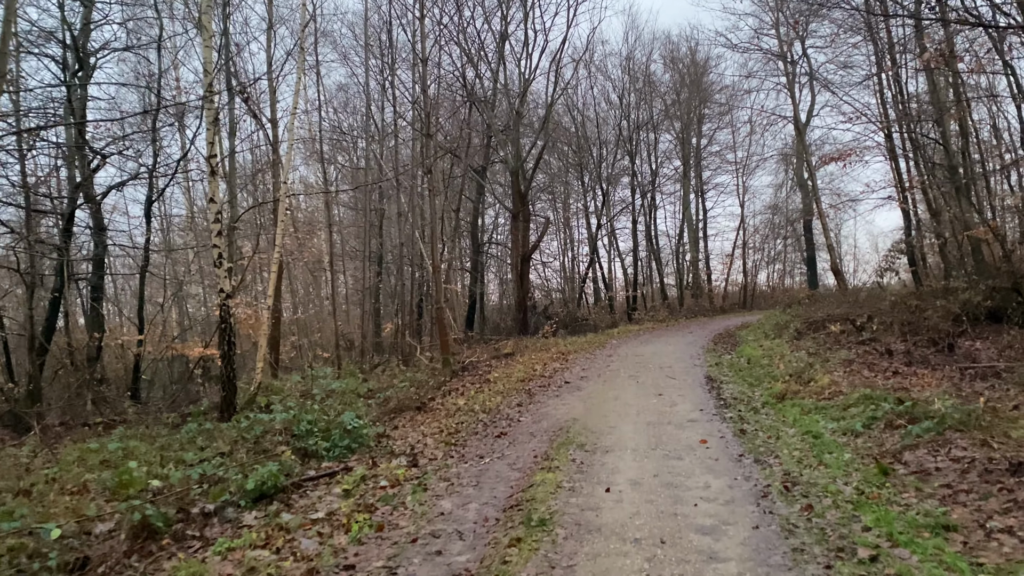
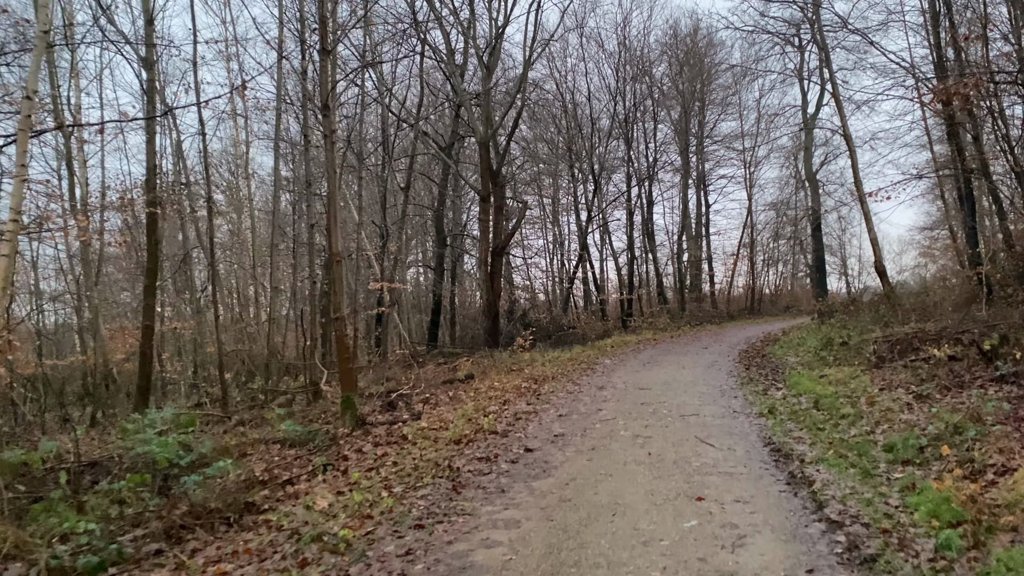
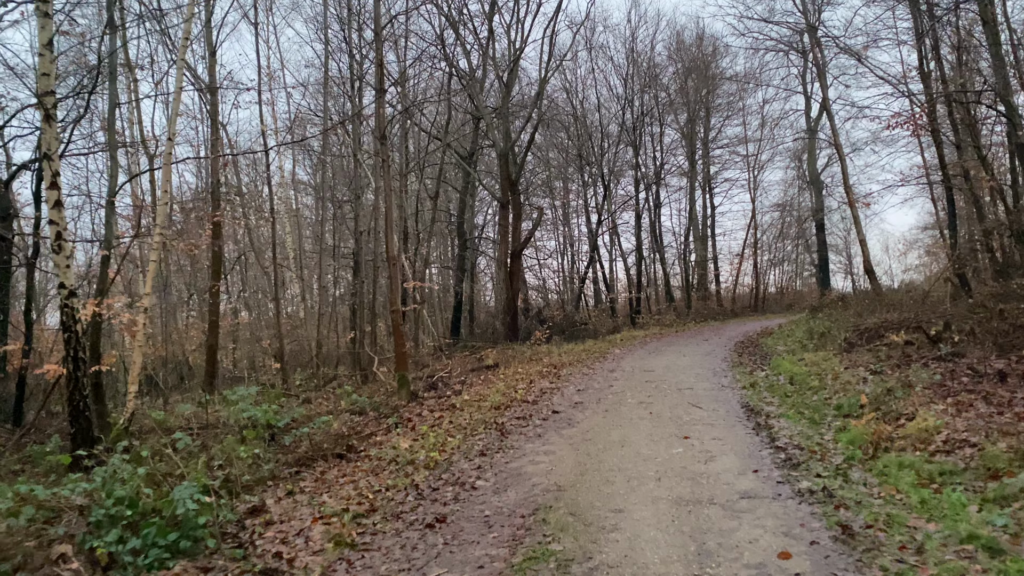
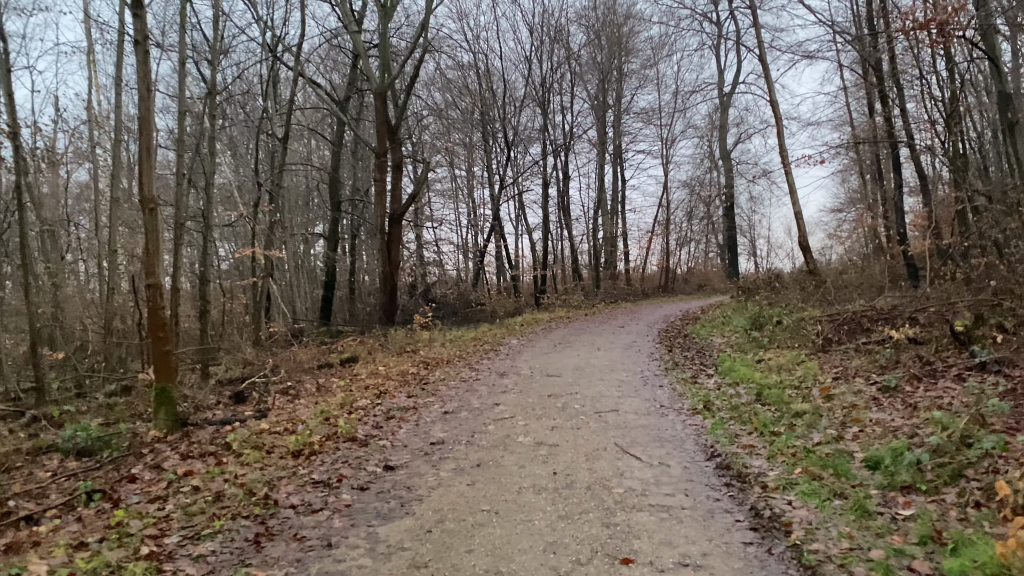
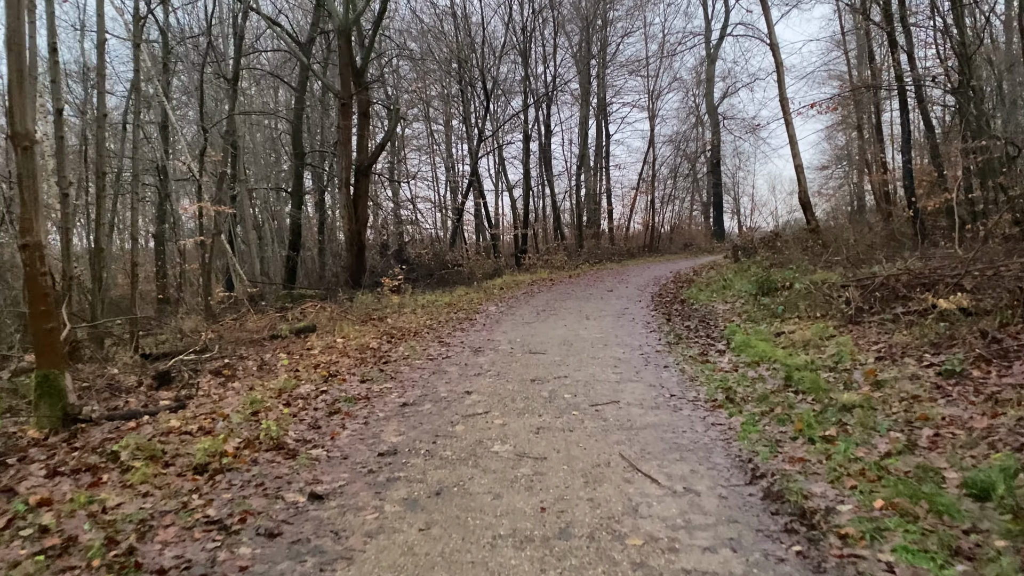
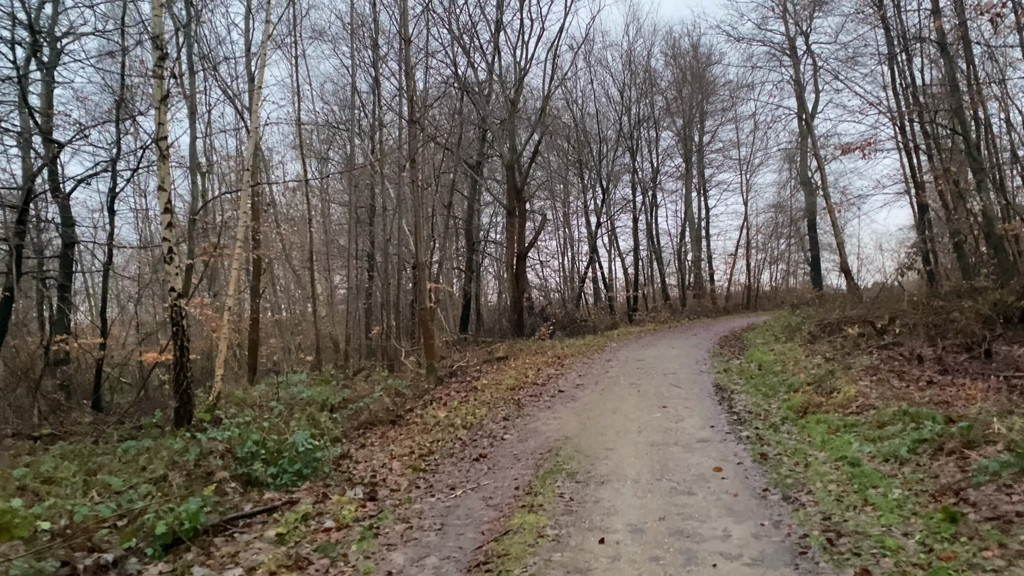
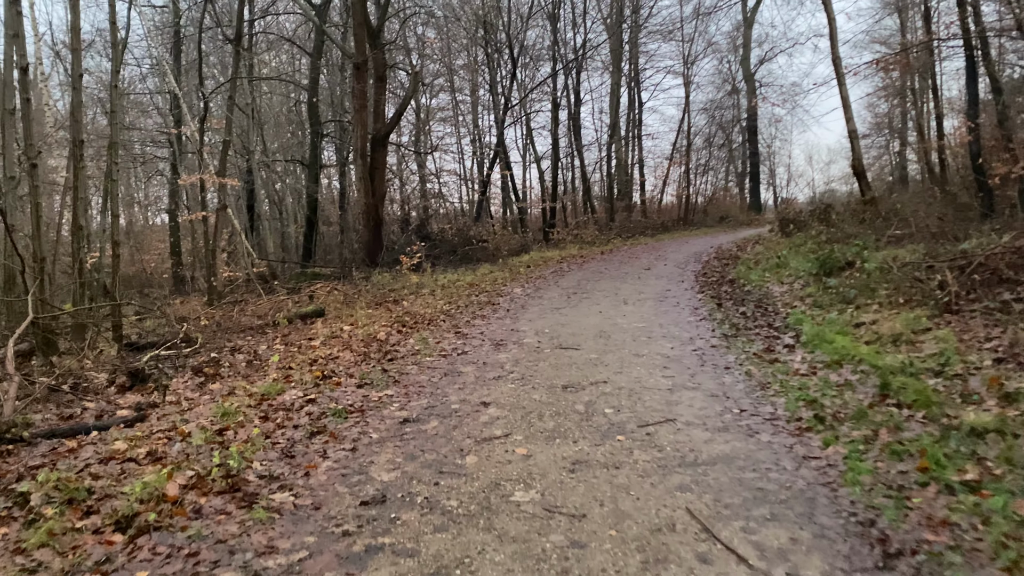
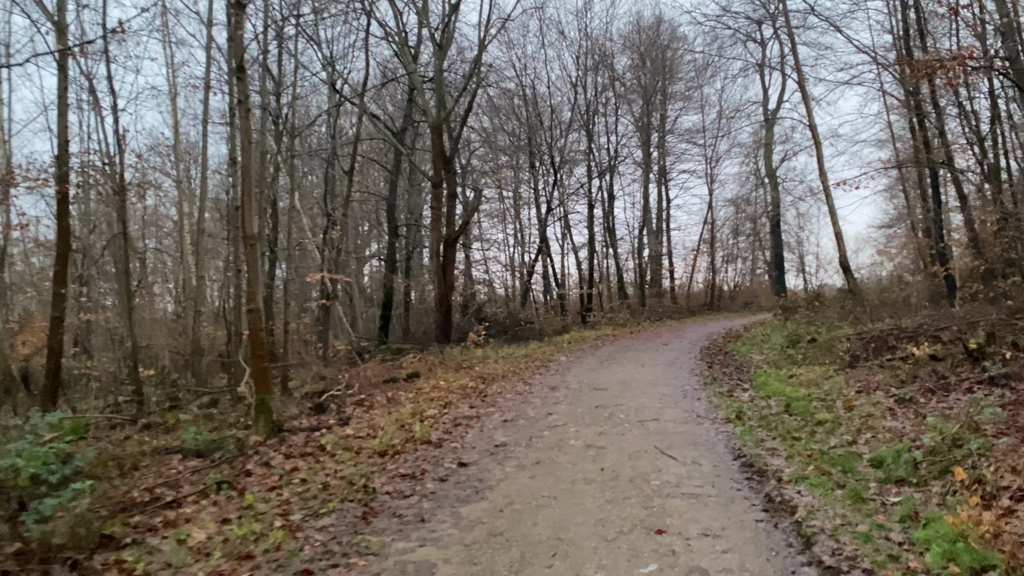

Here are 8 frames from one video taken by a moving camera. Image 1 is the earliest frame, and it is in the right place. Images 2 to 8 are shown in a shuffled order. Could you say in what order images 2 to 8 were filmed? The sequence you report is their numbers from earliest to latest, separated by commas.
6, 3, 2, 8, 4, 5, 7
